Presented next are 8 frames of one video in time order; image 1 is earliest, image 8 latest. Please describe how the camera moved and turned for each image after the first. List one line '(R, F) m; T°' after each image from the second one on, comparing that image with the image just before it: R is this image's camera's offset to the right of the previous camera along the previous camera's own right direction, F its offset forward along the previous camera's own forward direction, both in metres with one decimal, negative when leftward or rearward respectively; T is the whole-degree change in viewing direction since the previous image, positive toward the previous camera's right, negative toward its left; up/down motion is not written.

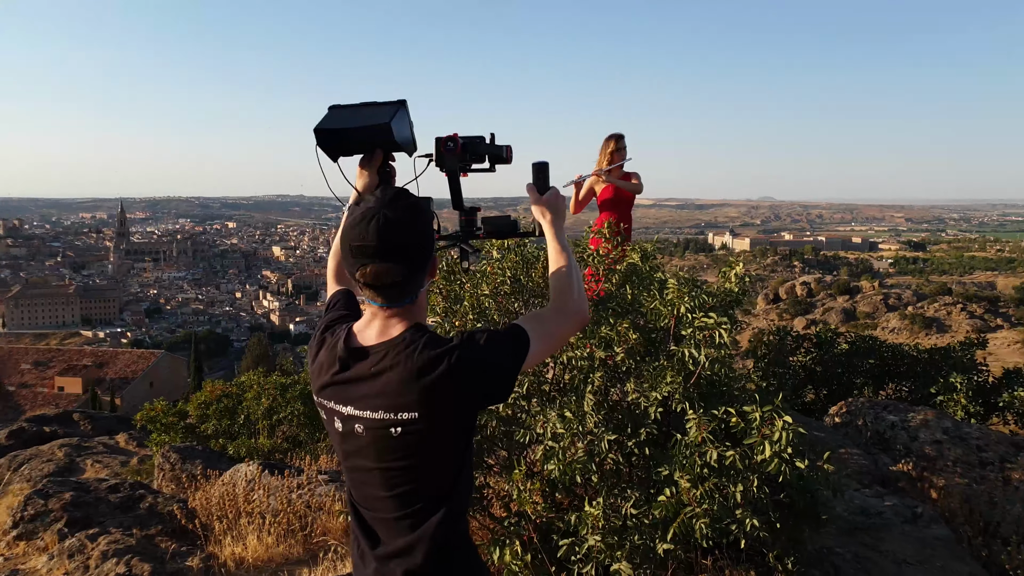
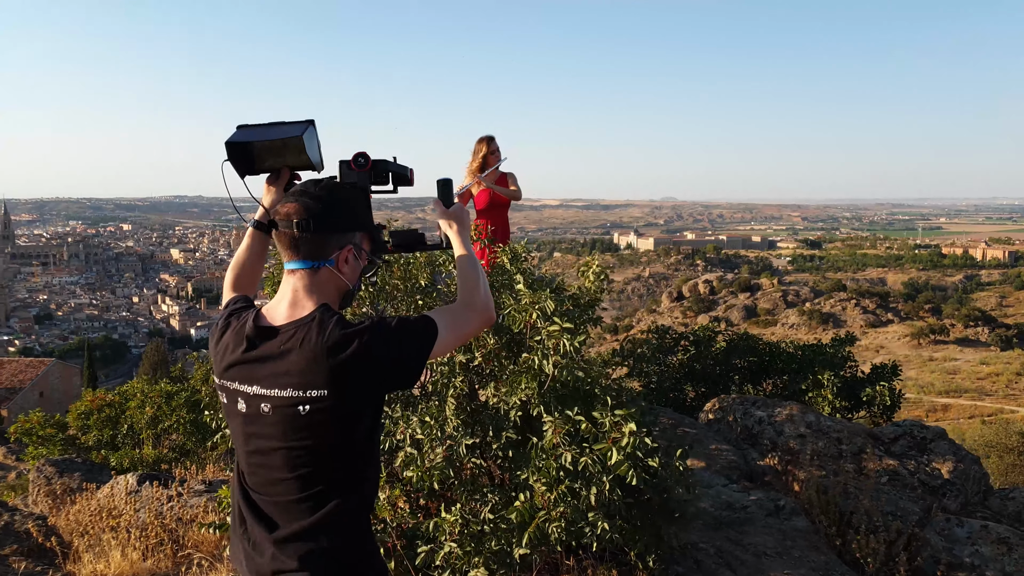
(+0.2, +0.1) m; +6°
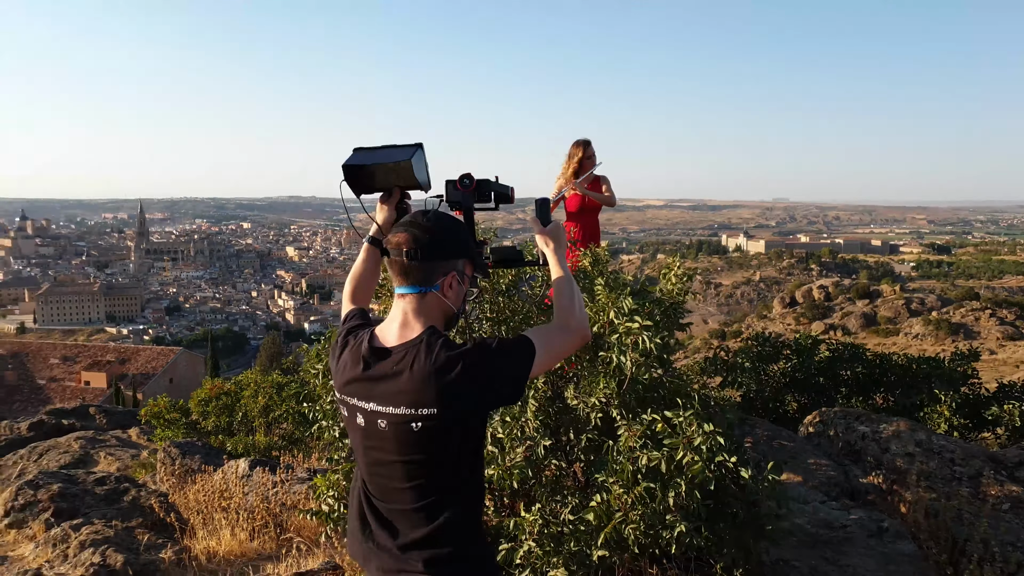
(+0.1, 0.0) m; -7°
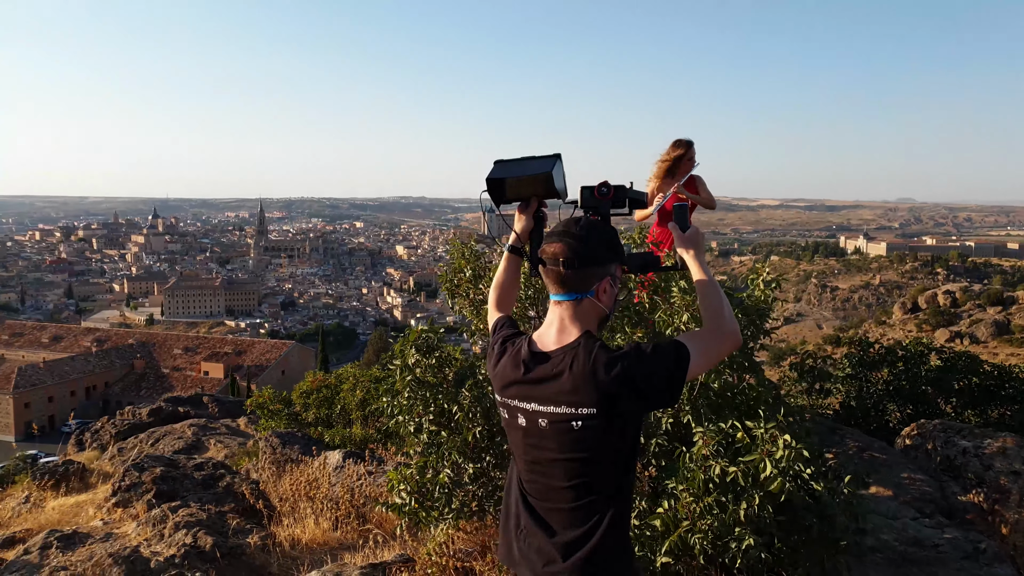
(+0.1, 0.0) m; -7°
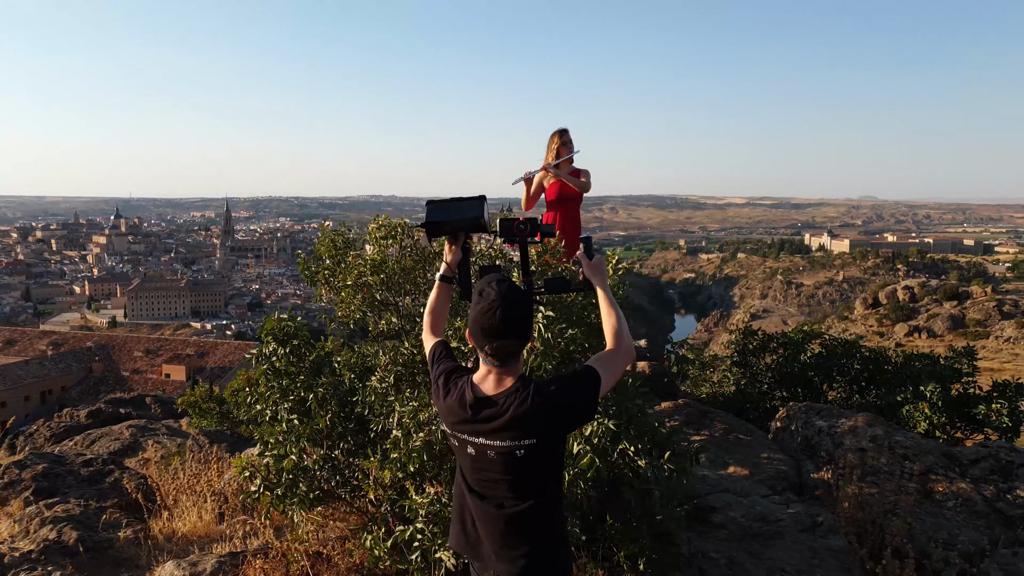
(+0.6, -0.1) m; +2°
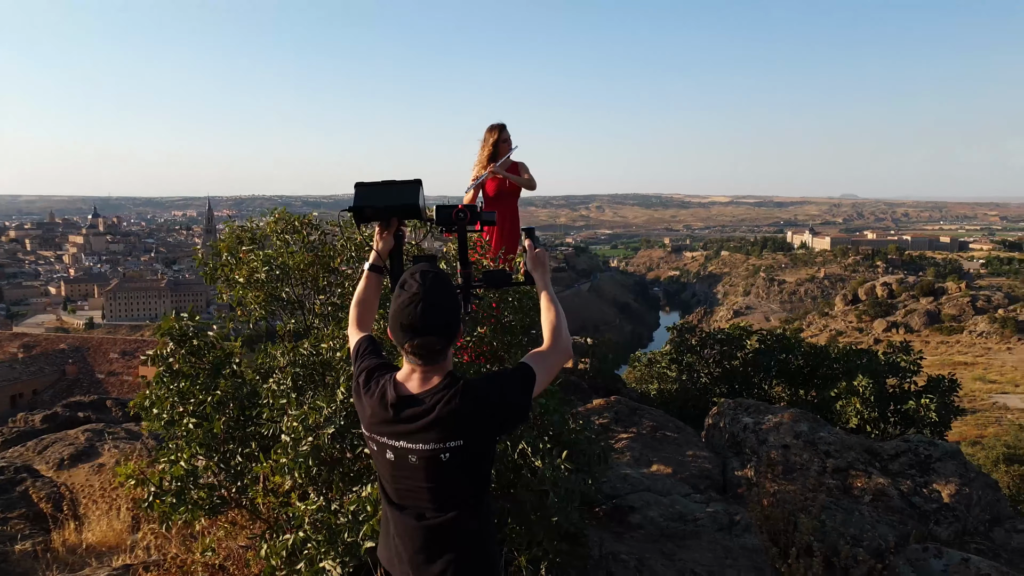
(+0.4, +0.1) m; +1°
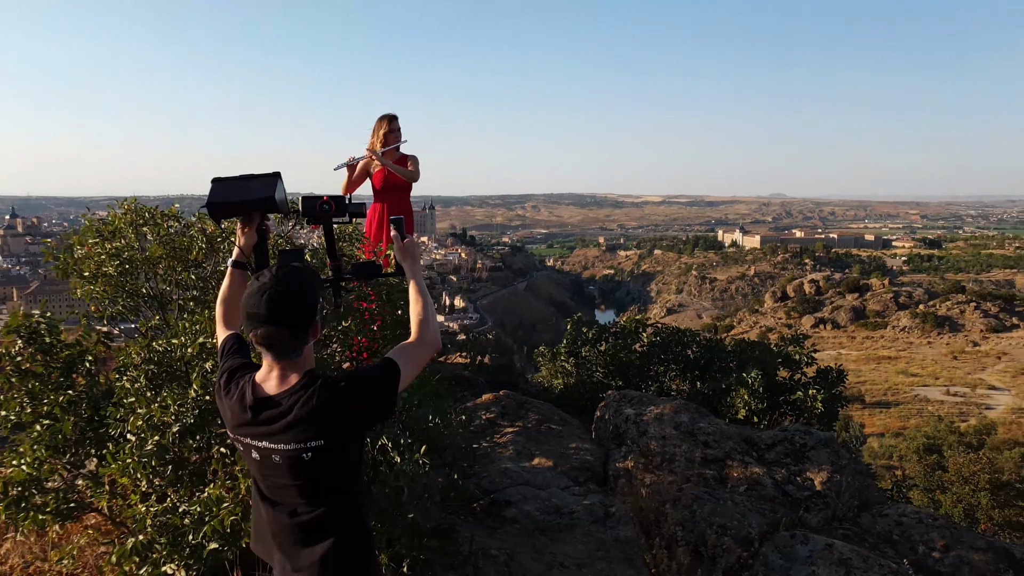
(+0.3, +0.1) m; +5°
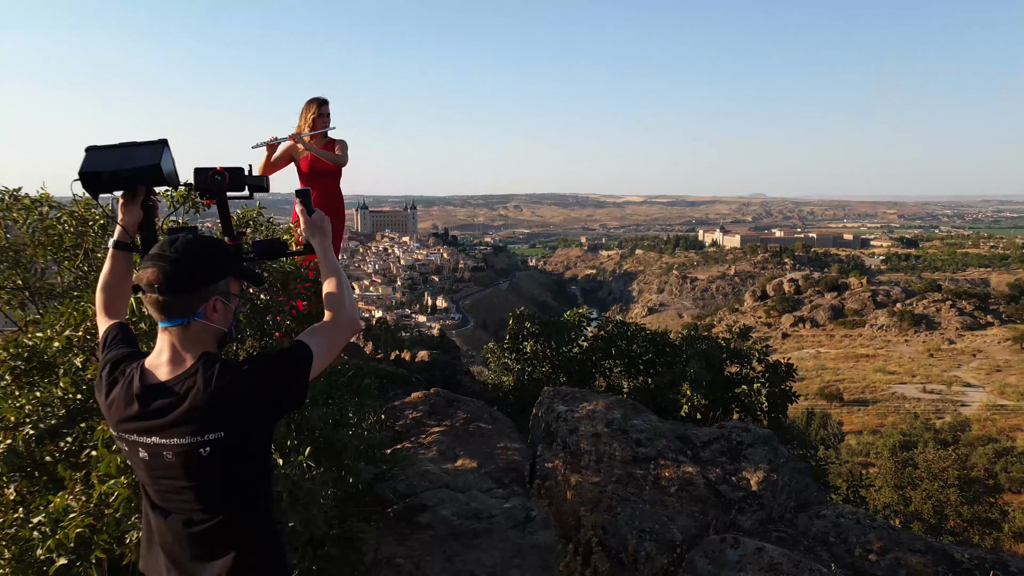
(+0.3, +0.3) m; +1°
